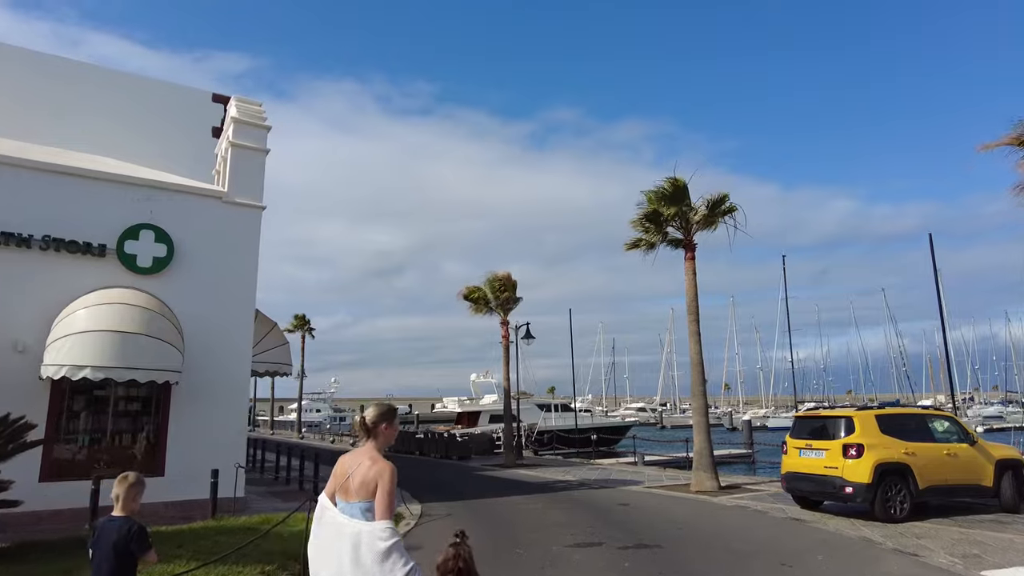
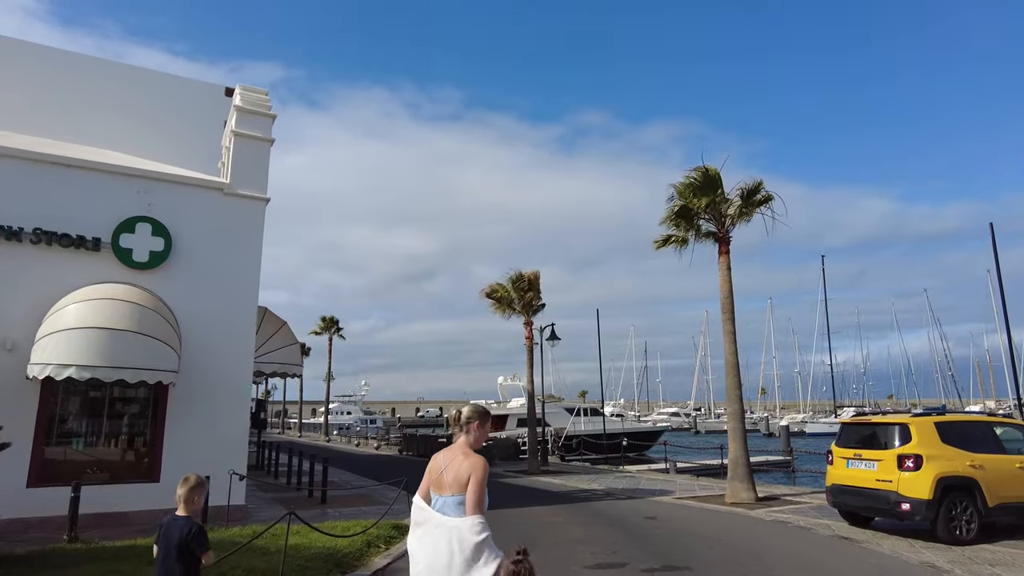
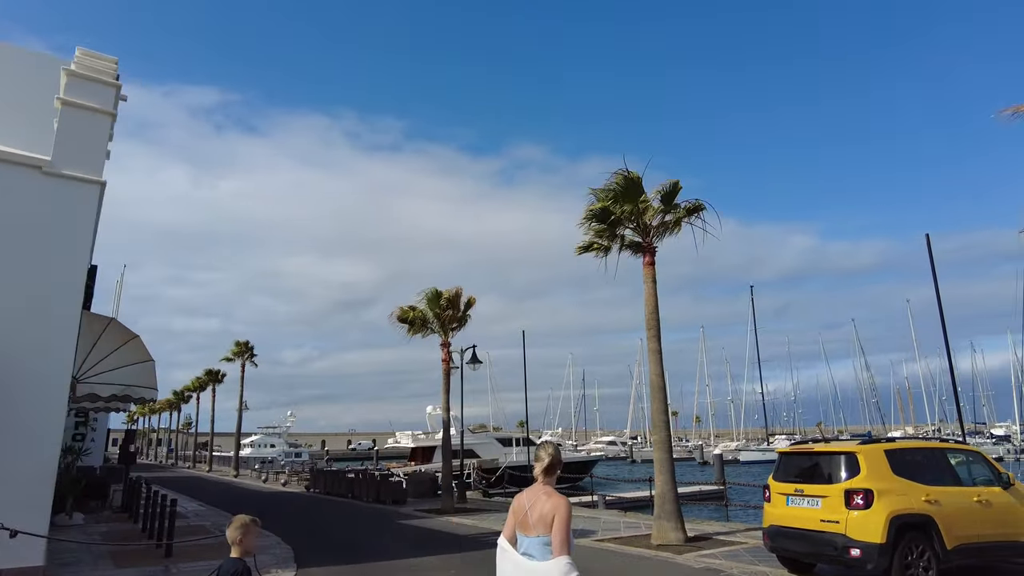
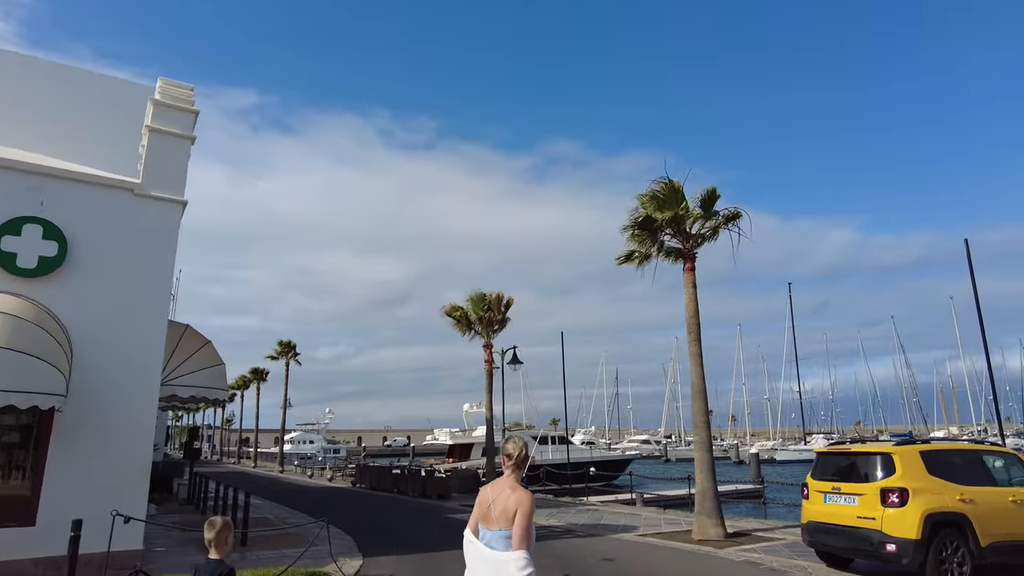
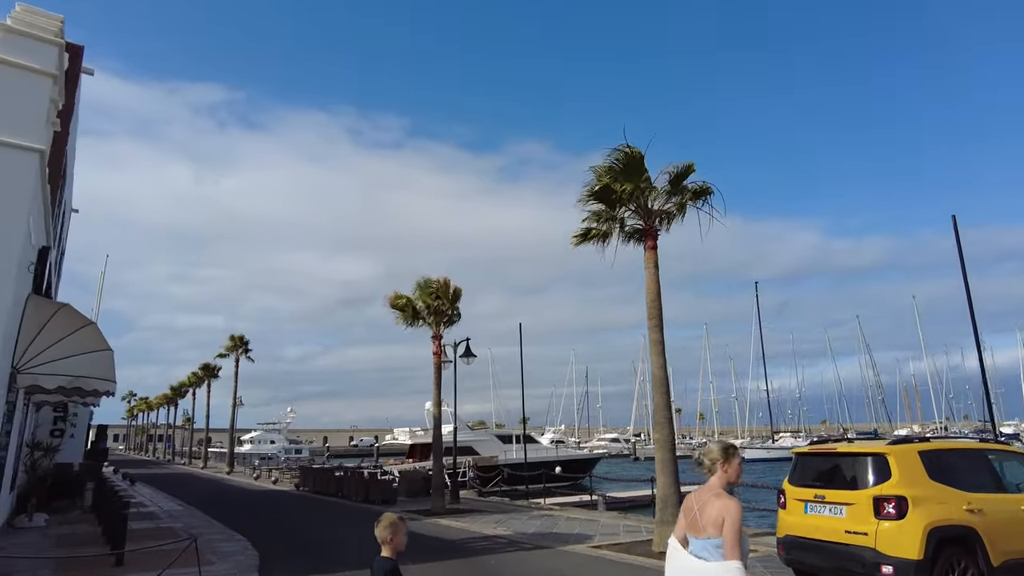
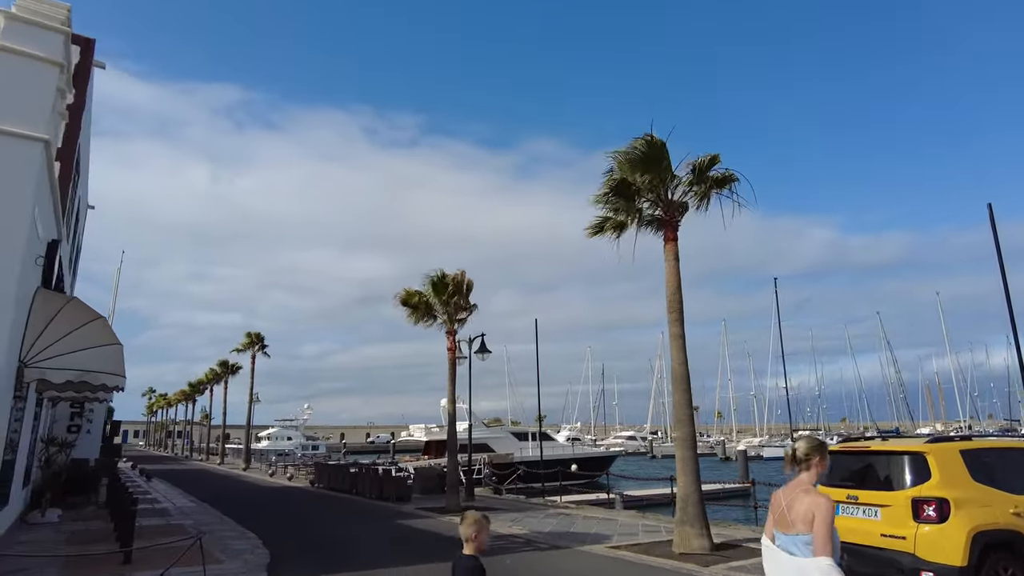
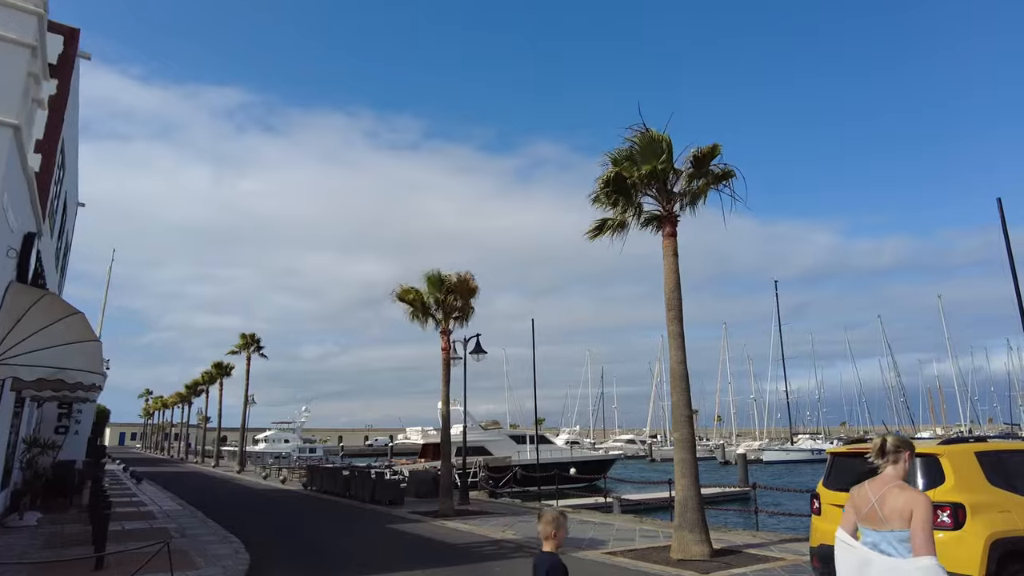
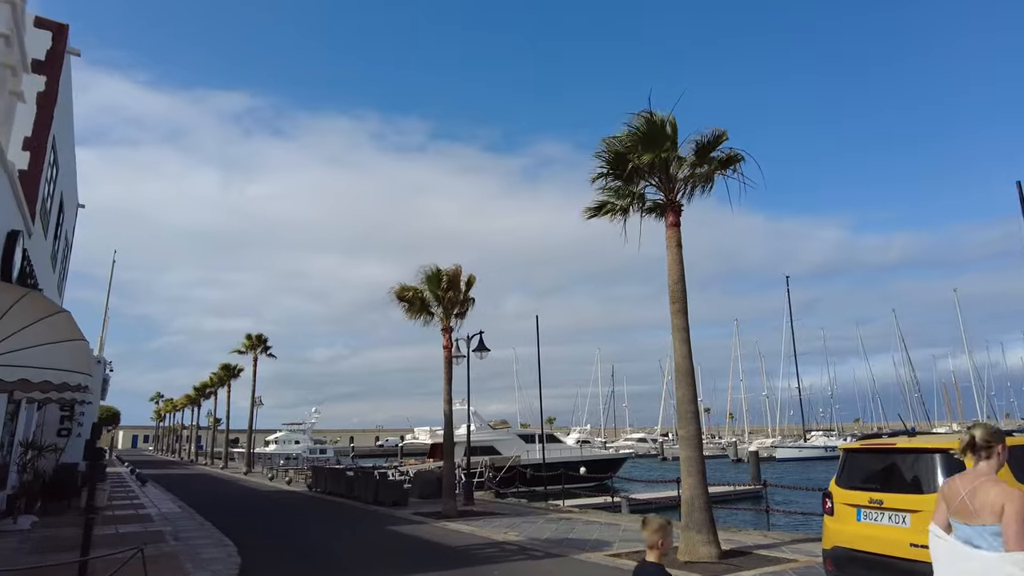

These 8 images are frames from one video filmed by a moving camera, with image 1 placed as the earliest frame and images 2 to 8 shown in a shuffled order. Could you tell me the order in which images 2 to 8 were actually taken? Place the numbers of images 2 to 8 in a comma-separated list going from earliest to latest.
2, 4, 3, 5, 6, 7, 8
